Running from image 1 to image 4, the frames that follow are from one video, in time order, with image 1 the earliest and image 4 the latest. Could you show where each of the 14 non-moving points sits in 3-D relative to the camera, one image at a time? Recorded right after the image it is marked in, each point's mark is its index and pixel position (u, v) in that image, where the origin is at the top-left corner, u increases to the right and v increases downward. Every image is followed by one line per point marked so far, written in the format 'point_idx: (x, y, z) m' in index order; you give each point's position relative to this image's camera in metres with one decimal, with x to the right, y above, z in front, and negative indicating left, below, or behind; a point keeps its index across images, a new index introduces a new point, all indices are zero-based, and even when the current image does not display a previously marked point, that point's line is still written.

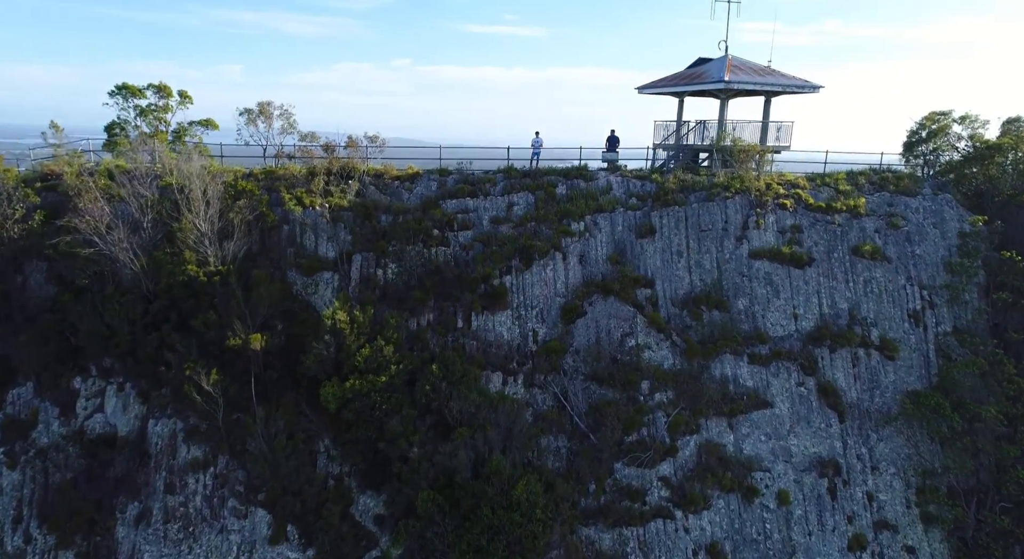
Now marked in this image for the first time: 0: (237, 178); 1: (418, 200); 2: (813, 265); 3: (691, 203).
0: (-8.0, +2.9, +18.8) m
1: (-2.9, +2.4, +19.6) m
2: (+8.8, +0.4, +18.8) m
3: (+5.5, +2.3, +19.7) m
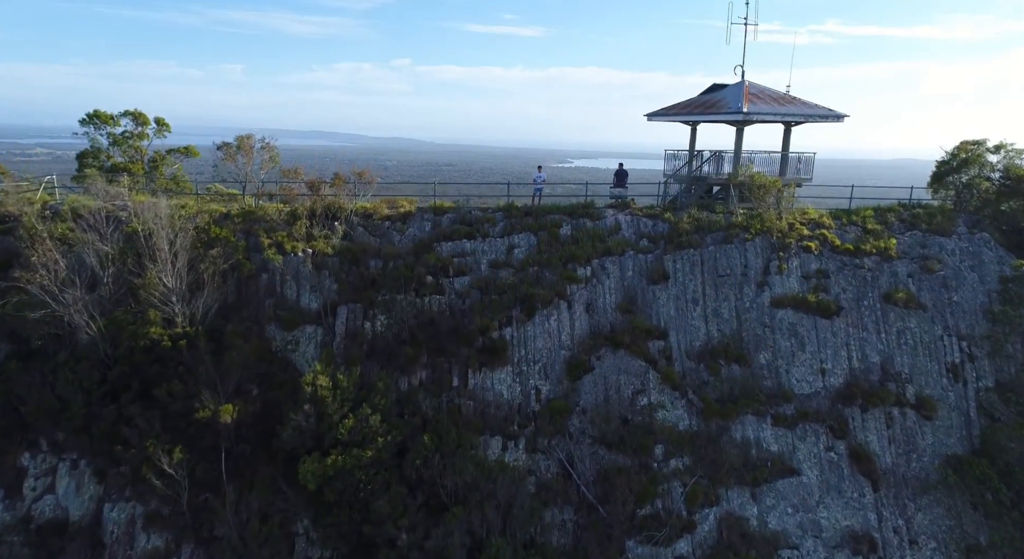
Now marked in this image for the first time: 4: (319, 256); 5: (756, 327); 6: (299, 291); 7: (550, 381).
0: (-8.0, +1.6, +17.2) m
1: (-2.8, +1.0, +18.1) m
2: (+8.8, -0.9, +17.2) m
3: (+5.5, +1.0, +18.1) m
4: (-5.1, +0.6, +16.9) m
5: (+6.5, -1.3, +17.2) m
6: (-5.5, -0.3, +16.6) m
7: (+1.0, -2.6, +16.7) m
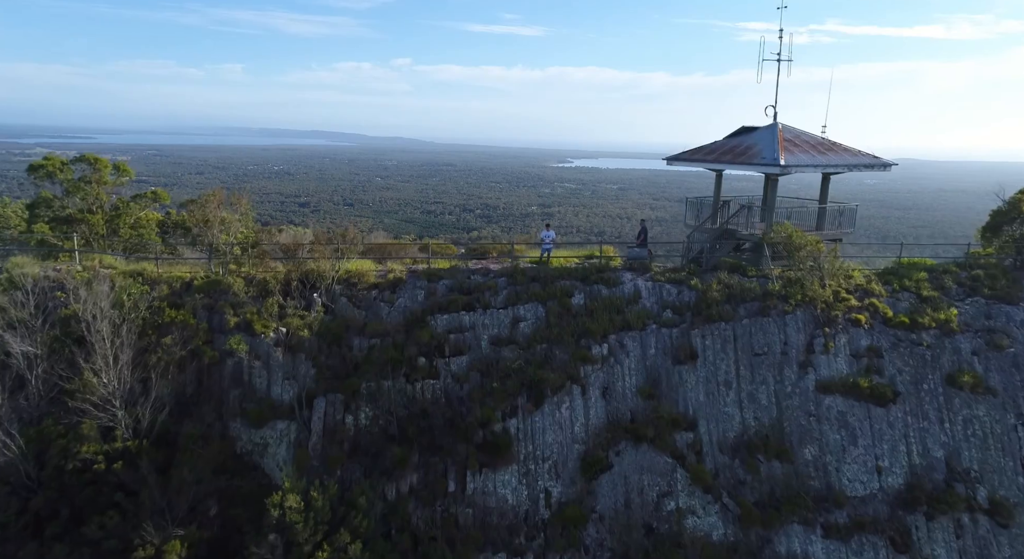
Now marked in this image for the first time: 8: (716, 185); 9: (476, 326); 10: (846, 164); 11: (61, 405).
0: (-7.9, -0.4, +14.9) m
1: (-2.7, -0.9, +15.7) m
2: (+8.9, -2.8, +14.9) m
3: (+5.6, -0.9, +15.8) m
4: (-4.9, -1.3, +14.6) m
5: (+6.6, -3.1, +14.9) m
6: (-5.4, -2.2, +14.2) m
7: (+1.1, -4.5, +14.4) m
8: (+6.2, +2.9, +19.6) m
9: (-0.9, -1.1, +15.7) m
10: (+8.8, +3.1, +17.1) m
11: (-8.6, -2.4, +12.3) m
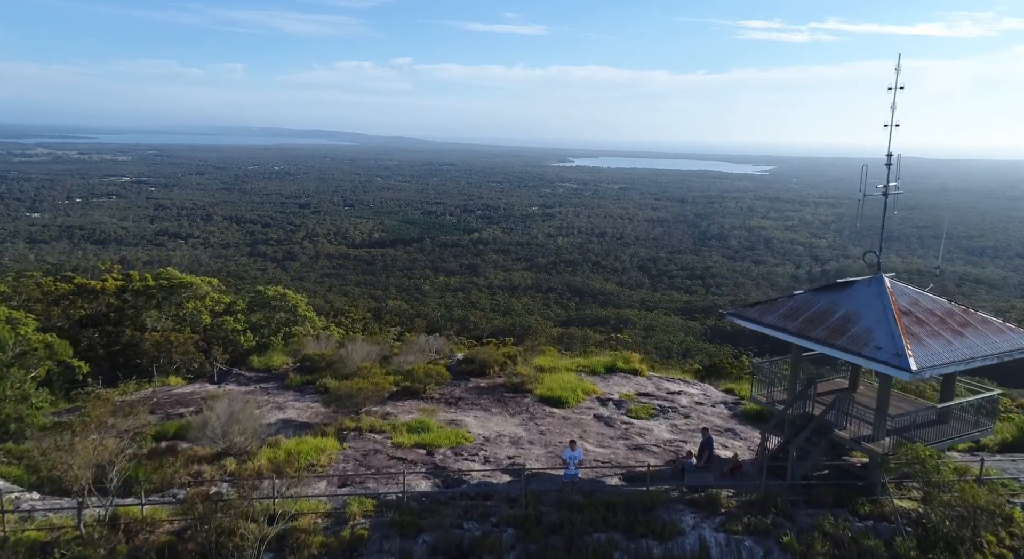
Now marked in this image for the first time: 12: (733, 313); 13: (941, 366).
0: (-7.7, -4.8, +9.7) m
1: (-2.5, -5.3, +10.6) m
2: (+9.1, -7.2, +9.7) m
3: (+5.8, -5.3, +10.6) m
4: (-4.8, -5.7, +9.5) m
5: (+6.8, -7.5, +9.7) m
6: (-5.2, -6.7, +9.1) m
7: (+1.3, -8.9, +9.2) m
8: (+6.4, -1.5, +14.4) m
9: (-0.7, -5.6, +10.6) m
10: (+9.0, -1.3, +12.0) m
11: (-8.4, -6.8, +7.2) m
12: (+5.0, -0.8, +14.6) m
13: (+7.7, -1.5, +11.5) m
